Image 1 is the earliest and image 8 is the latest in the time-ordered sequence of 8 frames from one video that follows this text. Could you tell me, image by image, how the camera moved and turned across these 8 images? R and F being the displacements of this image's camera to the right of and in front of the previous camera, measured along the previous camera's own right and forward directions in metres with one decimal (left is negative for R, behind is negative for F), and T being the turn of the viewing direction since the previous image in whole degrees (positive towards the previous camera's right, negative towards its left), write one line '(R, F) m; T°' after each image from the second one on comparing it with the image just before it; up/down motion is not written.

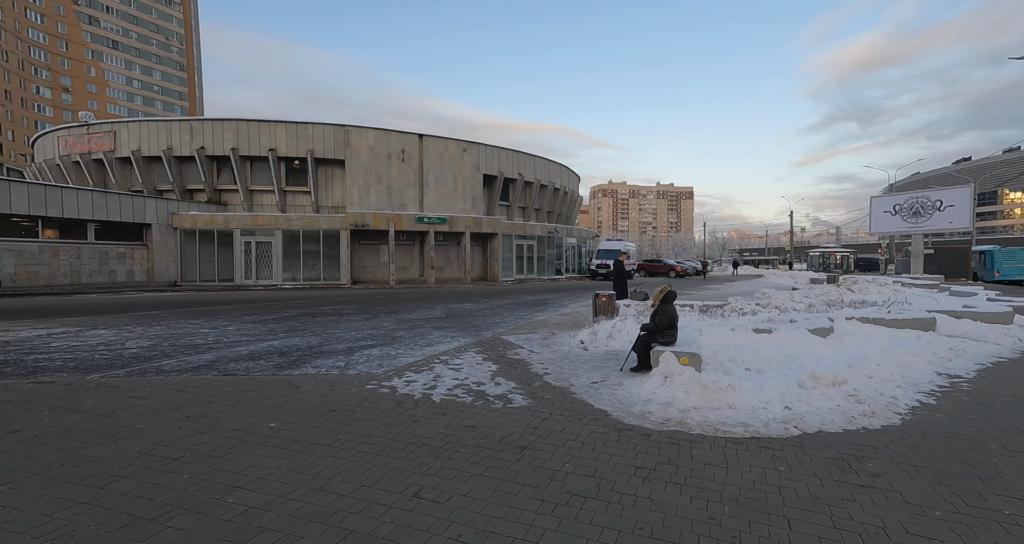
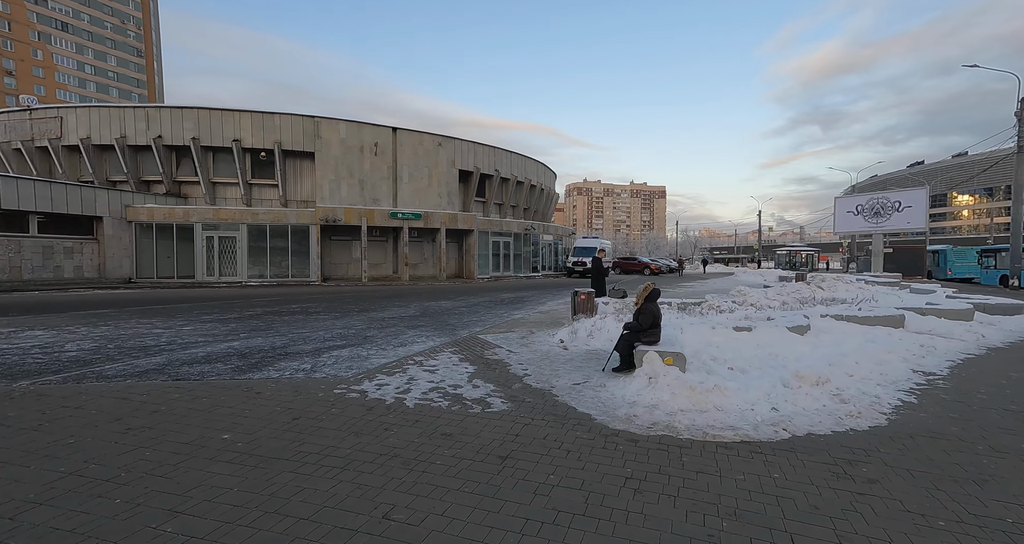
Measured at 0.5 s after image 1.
(0.0, +0.3) m; +3°
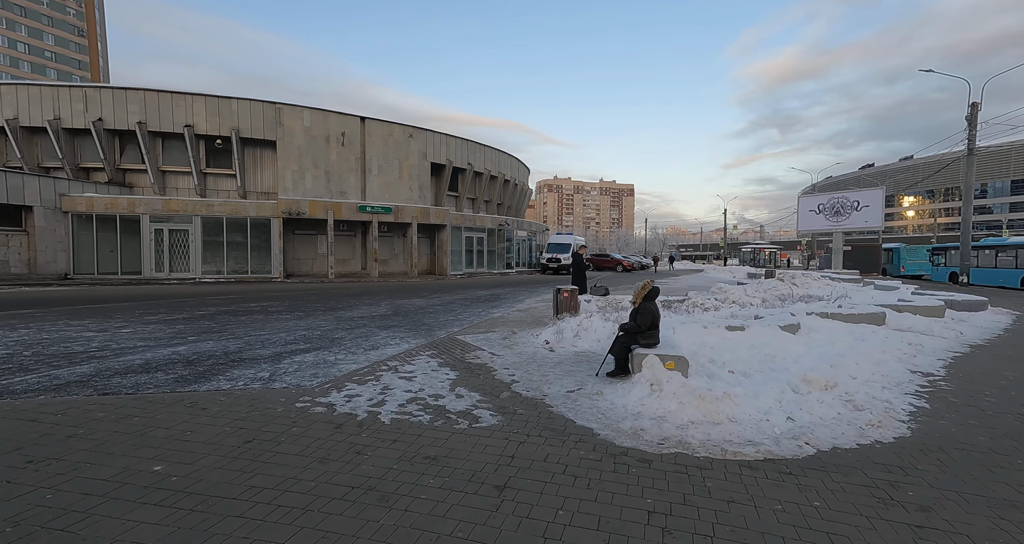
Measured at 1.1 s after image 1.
(-0.2, +0.6) m; +4°
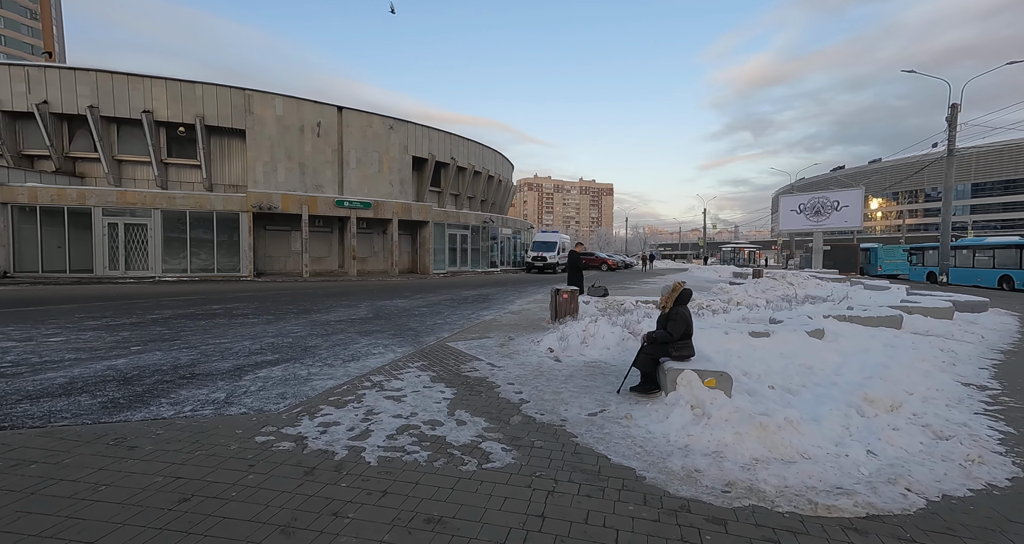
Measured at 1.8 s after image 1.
(-0.3, +0.9) m; +3°
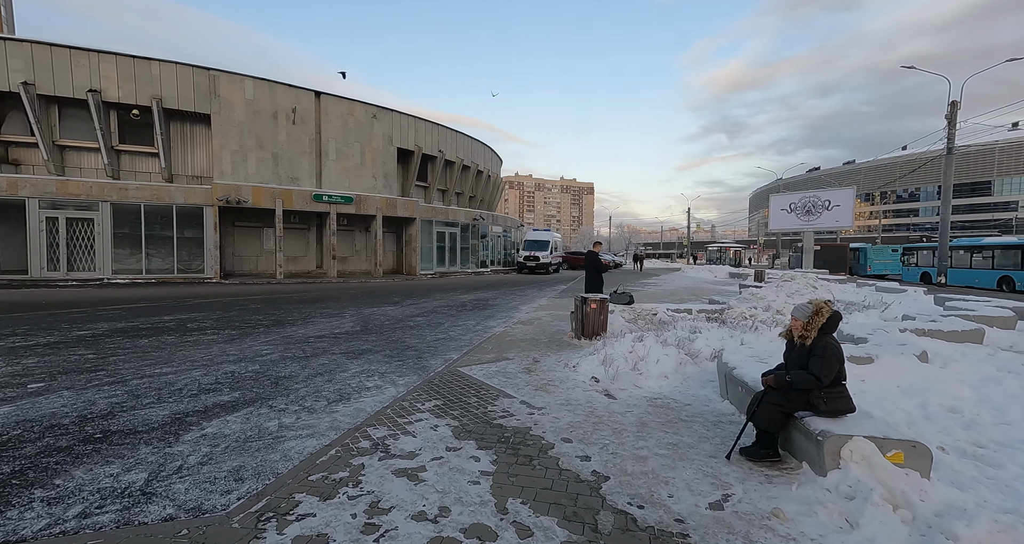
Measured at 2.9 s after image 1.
(-0.7, +1.7) m; +3°
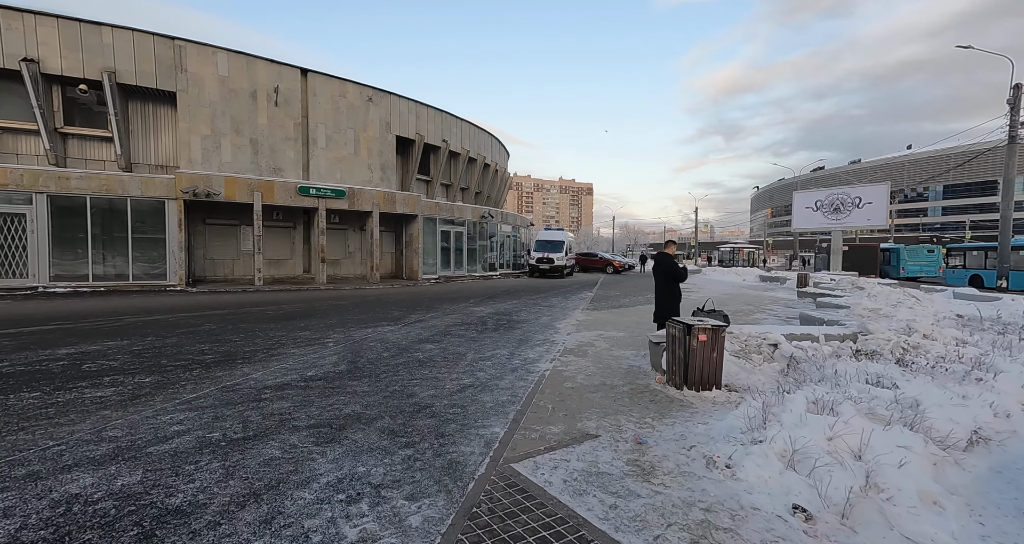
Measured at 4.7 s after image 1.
(-0.8, +3.0) m; 0°
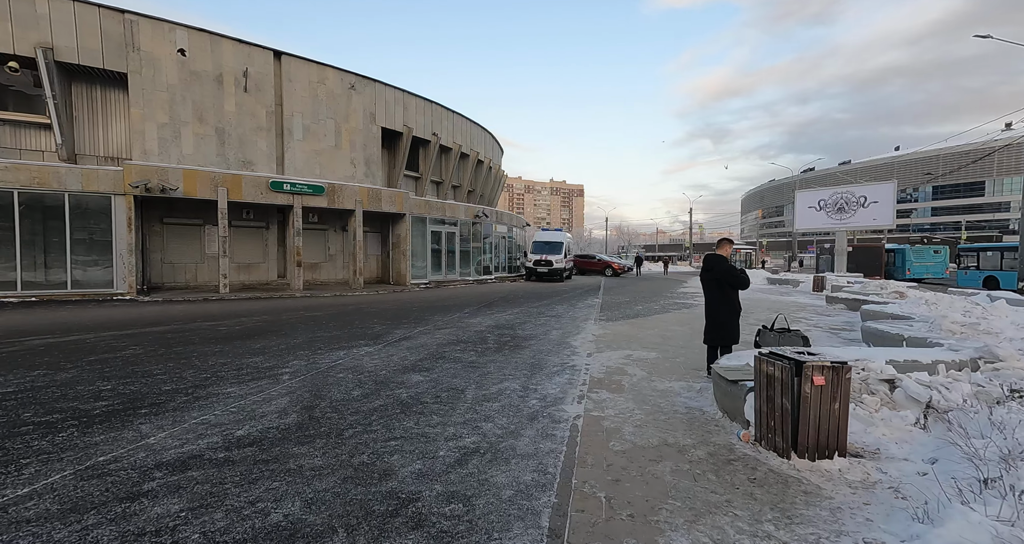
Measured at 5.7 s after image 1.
(-0.3, +1.9) m; +1°
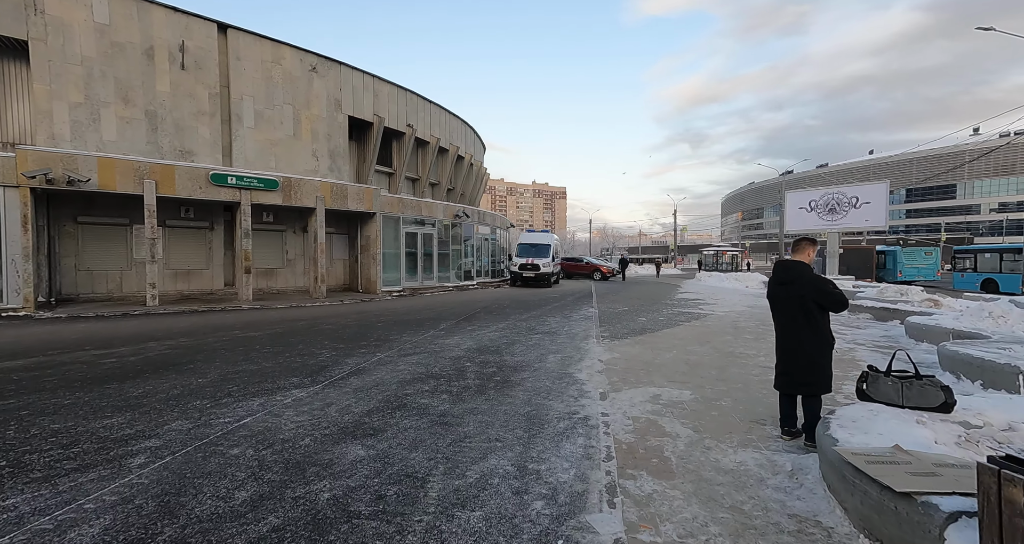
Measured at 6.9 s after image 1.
(-0.1, +2.1) m; +2°
